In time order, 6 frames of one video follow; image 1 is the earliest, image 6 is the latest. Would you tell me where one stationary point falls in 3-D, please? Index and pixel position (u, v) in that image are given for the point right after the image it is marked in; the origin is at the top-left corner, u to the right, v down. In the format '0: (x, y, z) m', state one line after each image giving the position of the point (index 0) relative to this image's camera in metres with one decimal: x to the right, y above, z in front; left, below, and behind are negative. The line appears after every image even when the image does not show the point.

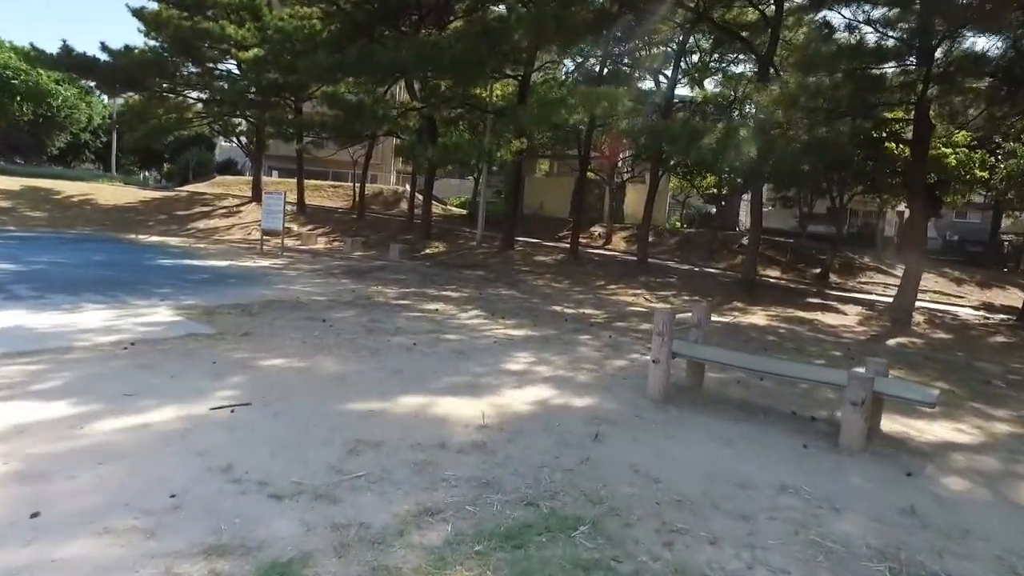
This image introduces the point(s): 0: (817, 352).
0: (+4.4, -0.9, +9.6) m
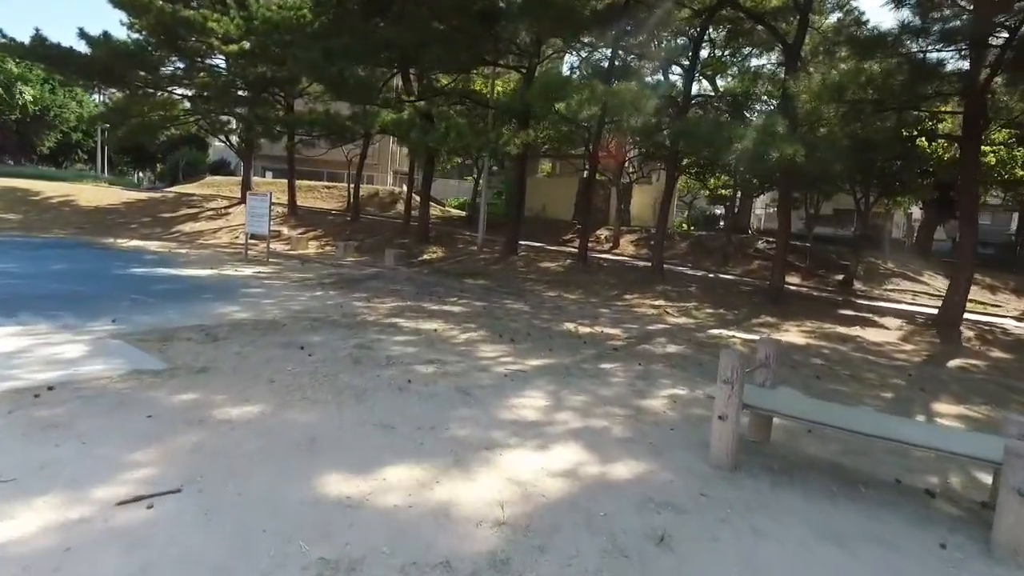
0: (+4.5, -1.1, +8.3) m
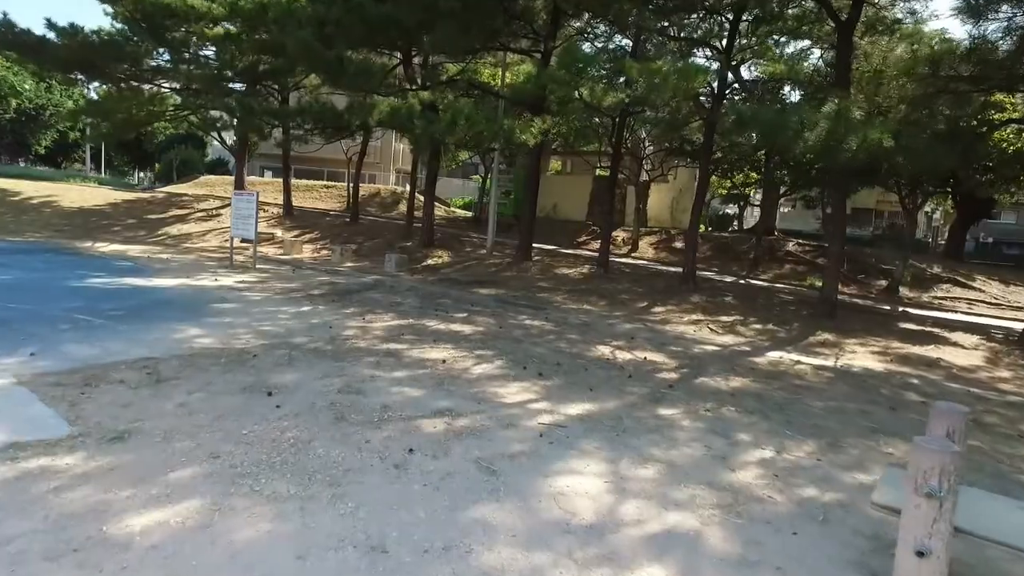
0: (+4.8, -1.3, +6.5) m
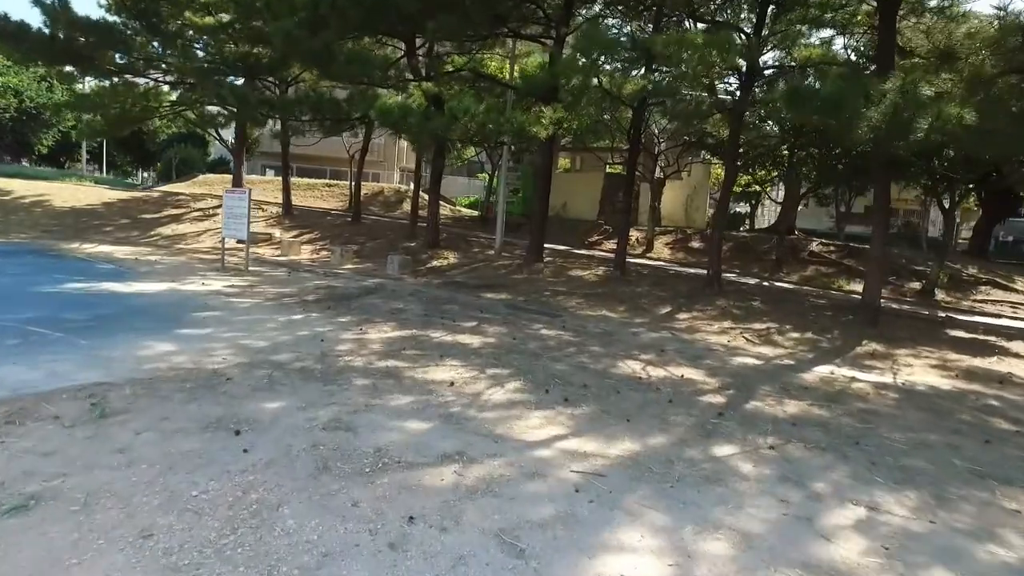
0: (+5.0, -1.4, +5.4) m
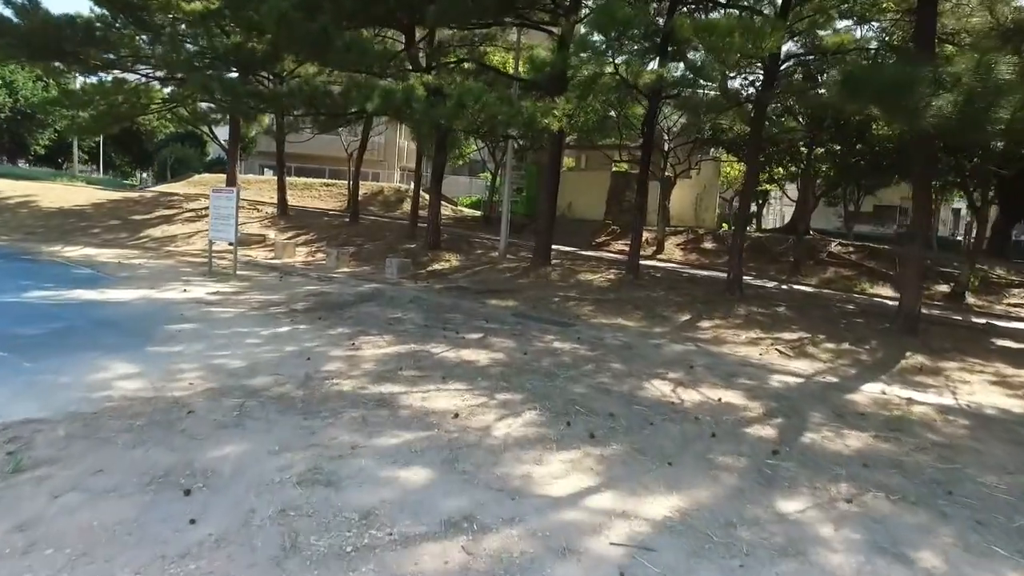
0: (+5.1, -1.5, +4.5) m
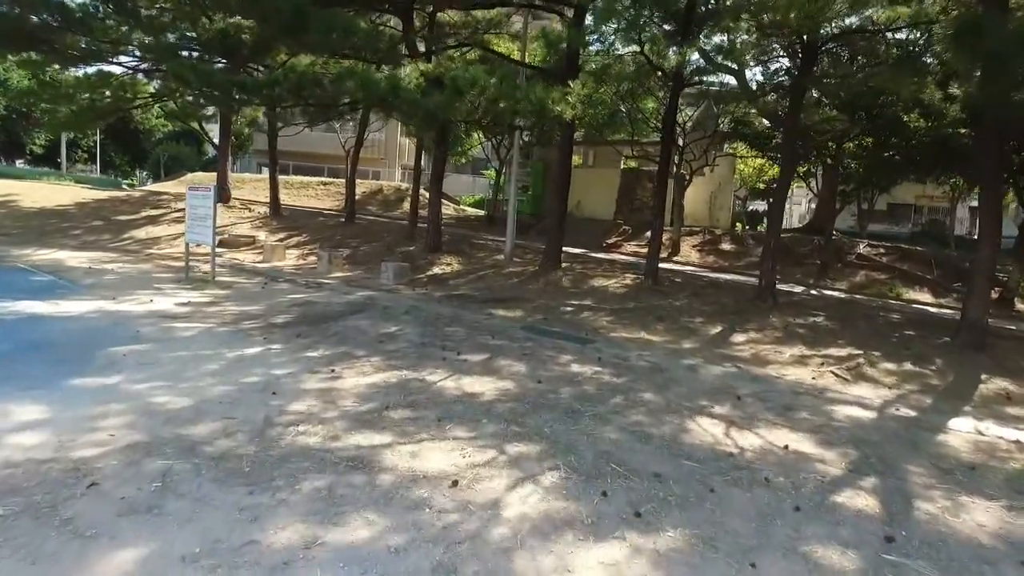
0: (+5.2, -1.7, +3.1) m
